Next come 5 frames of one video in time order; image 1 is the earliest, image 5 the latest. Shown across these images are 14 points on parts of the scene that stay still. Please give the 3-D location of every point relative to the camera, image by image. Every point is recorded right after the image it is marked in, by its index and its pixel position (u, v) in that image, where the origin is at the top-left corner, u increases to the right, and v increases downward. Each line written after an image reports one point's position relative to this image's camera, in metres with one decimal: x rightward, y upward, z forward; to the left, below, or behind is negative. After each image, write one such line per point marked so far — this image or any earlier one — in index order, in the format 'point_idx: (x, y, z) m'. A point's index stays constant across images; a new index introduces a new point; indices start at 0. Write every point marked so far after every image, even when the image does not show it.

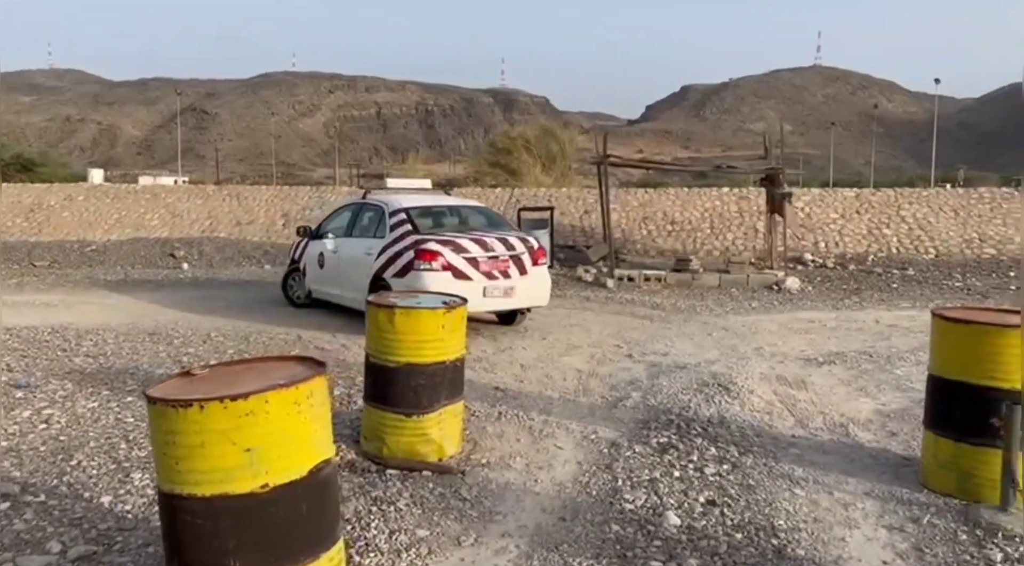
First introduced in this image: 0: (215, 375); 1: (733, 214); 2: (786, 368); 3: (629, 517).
0: (-1.2, -0.4, +3.2) m
1: (+5.3, +1.6, +19.0) m
2: (+2.7, -0.8, +7.9) m
3: (+0.6, -1.2, +4.3) m
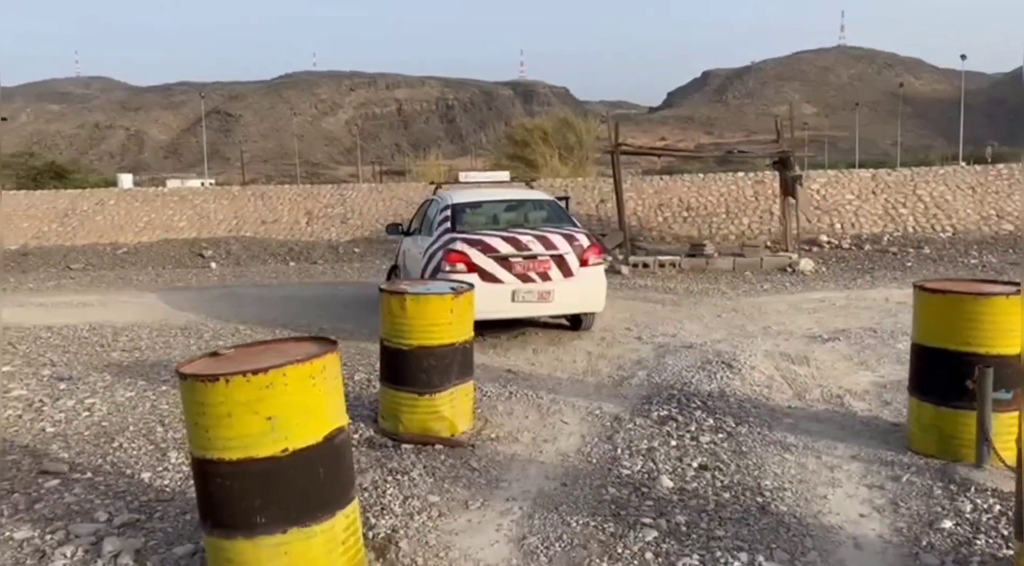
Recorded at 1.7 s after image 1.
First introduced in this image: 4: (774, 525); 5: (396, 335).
0: (-1.2, -0.3, +3.6) m
1: (+5.7, +2.0, +19.2) m
2: (+2.8, -0.6, +8.2) m
3: (+0.6, -1.1, +4.6) m
4: (+1.3, -1.2, +4.0) m
5: (-0.8, -0.4, +5.5) m
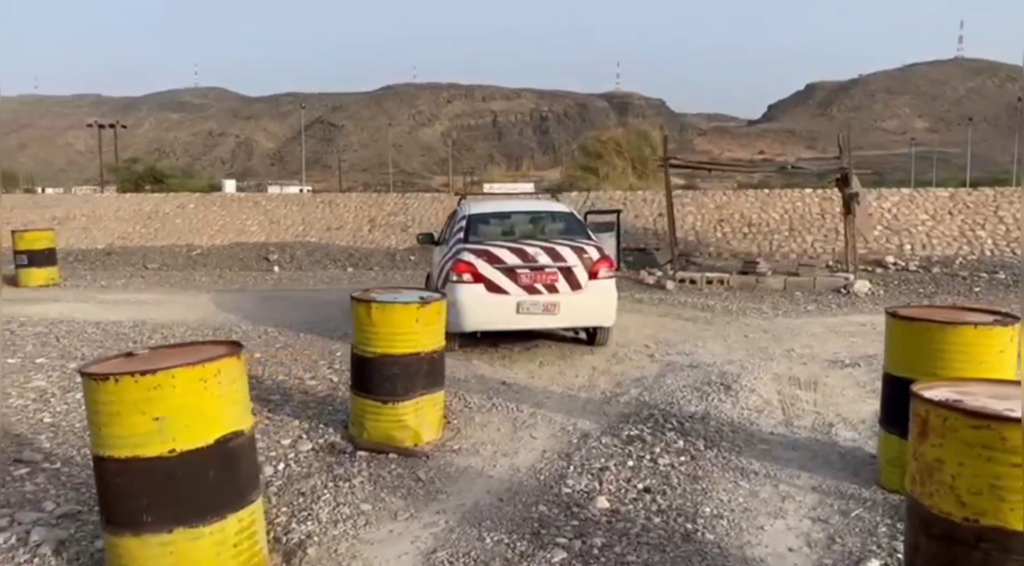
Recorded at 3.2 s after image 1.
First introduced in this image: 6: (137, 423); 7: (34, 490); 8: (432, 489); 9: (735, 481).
0: (-1.7, -0.3, +3.7) m
1: (+7.0, +1.5, +18.4) m
2: (+2.9, -0.8, +7.8) m
3: (+0.3, -1.2, +4.5) m
4: (+0.9, -1.3, +3.8) m
5: (-1.0, -0.4, +5.6) m
6: (-1.5, -0.6, +3.3) m
7: (-2.8, -1.2, +4.7) m
8: (-0.5, -1.2, +4.8) m
9: (+1.3, -1.2, +4.8) m
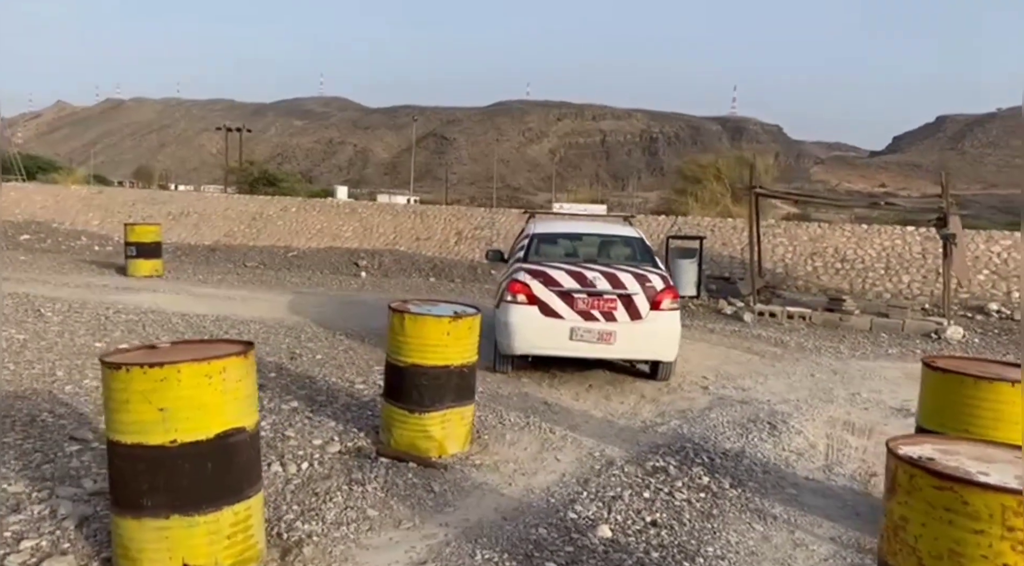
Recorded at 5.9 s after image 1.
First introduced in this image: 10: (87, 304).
0: (-1.7, -0.3, +3.9) m
1: (+8.8, +0.6, +17.5) m
2: (+3.3, -1.2, +7.5) m
3: (+0.3, -1.3, +4.5) m
4: (+0.8, -1.4, +3.7) m
5: (-0.8, -0.5, +5.7) m
6: (-1.6, -0.6, +3.5) m
7: (-2.7, -1.1, +5.0) m
8: (-0.4, -1.3, +4.8) m
9: (+1.4, -1.4, +4.6) m
10: (-6.4, -0.3, +12.0) m
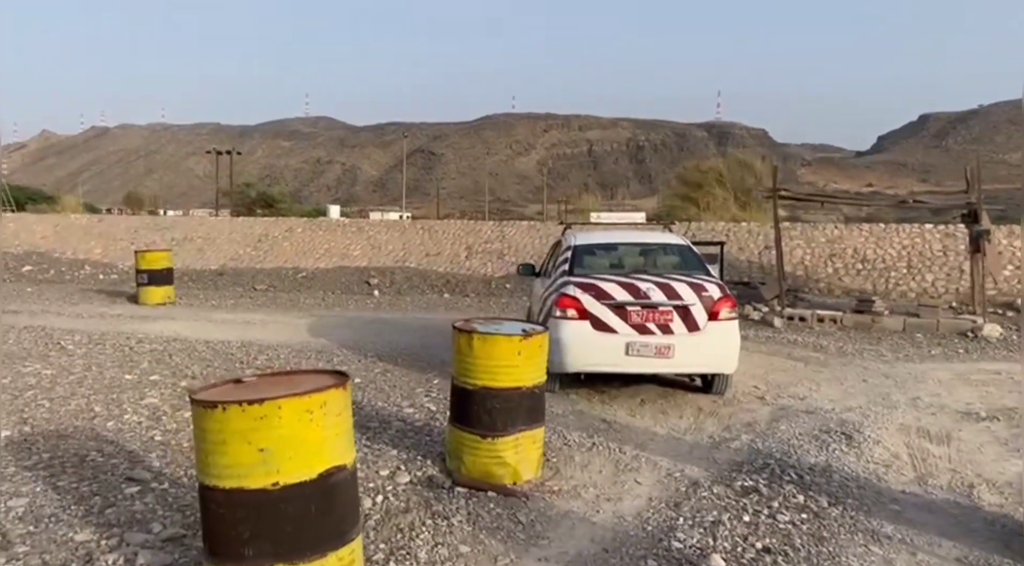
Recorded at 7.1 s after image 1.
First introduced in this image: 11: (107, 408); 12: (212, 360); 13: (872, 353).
0: (-1.2, -0.5, +3.7) m
1: (+9.2, +0.7, +17.3) m
2: (+3.8, -1.2, +7.2) m
3: (+0.8, -1.4, +4.2) m
4: (+1.3, -1.5, +3.4) m
5: (-0.3, -0.6, +5.4) m
6: (-1.1, -0.7, +3.2) m
7: (-2.2, -1.3, +4.7) m
8: (+0.1, -1.4, +4.5) m
9: (+1.9, -1.4, +4.3) m
10: (-5.9, -0.8, +11.7) m
11: (-3.6, -1.1, +7.1) m
12: (-3.7, -0.9, +9.8) m
13: (+4.9, -1.0, +11.0) m
